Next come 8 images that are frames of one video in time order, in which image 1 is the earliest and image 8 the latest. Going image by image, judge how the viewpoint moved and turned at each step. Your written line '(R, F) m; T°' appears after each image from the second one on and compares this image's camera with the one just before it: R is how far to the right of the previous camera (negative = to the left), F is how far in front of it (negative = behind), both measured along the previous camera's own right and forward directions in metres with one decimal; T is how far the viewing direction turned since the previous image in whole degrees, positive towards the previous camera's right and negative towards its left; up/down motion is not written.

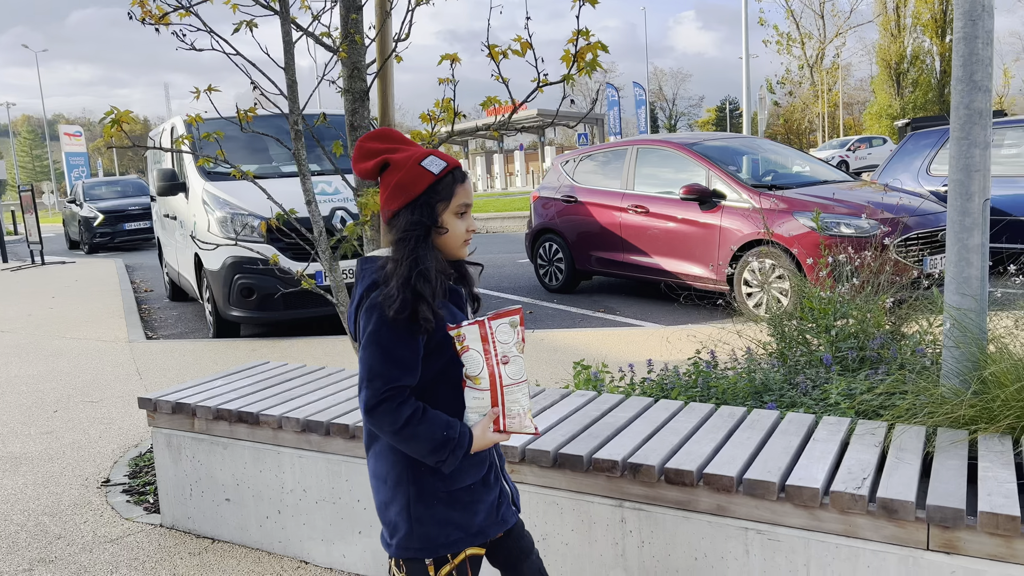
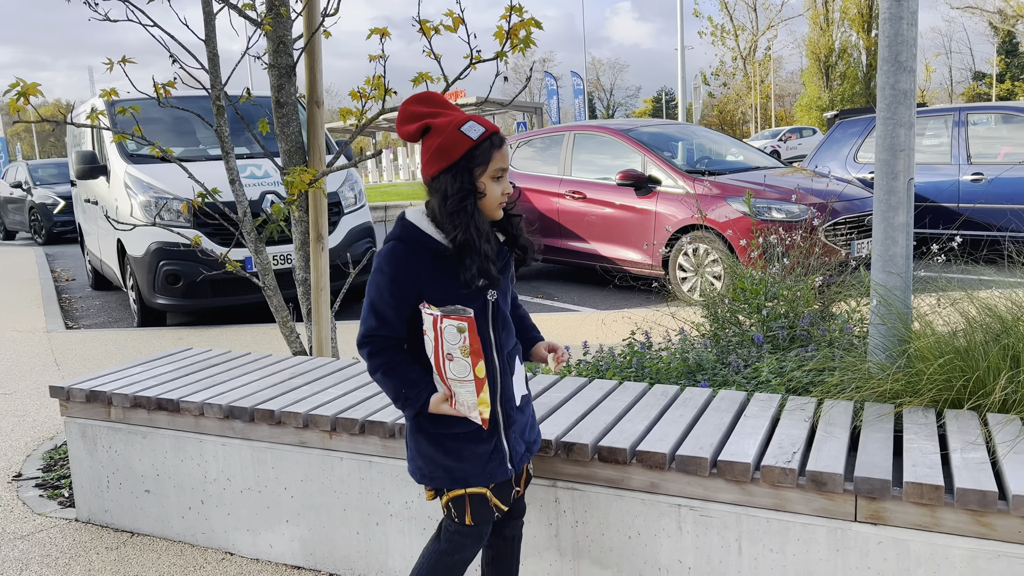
(0.0, +0.1) m; +4°
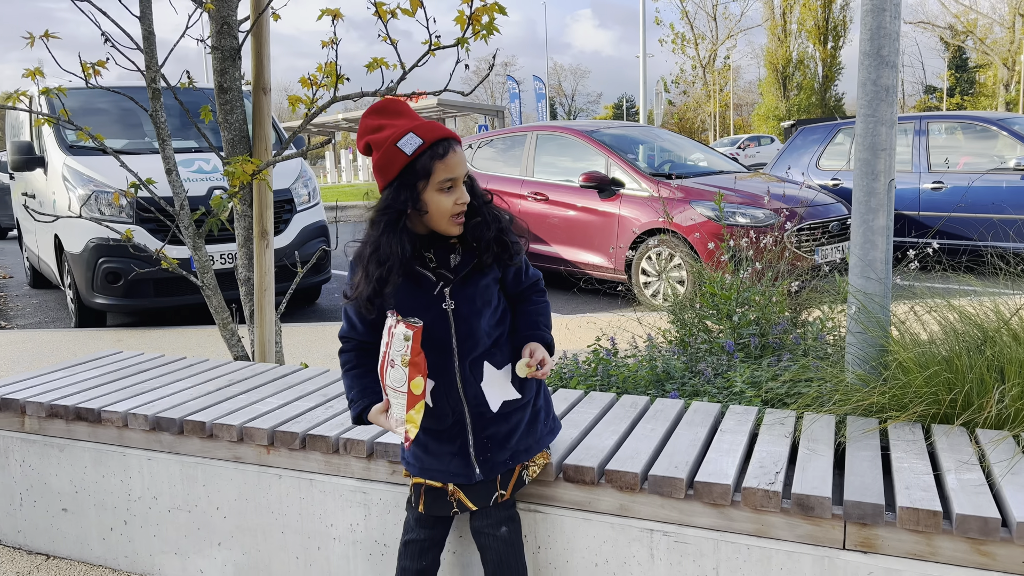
(0.0, +0.2) m; +3°
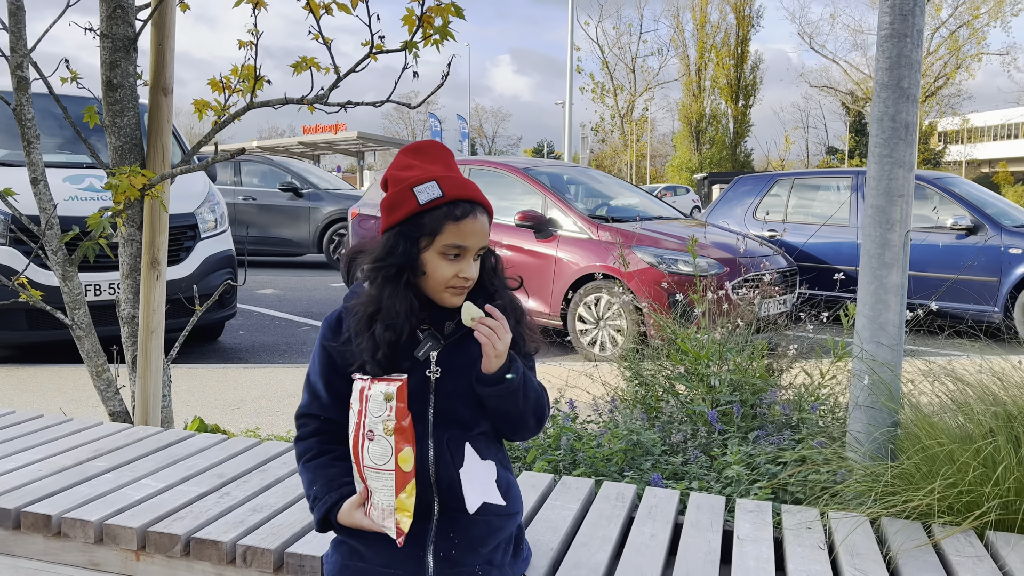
(-0.1, +0.6) m; +6°
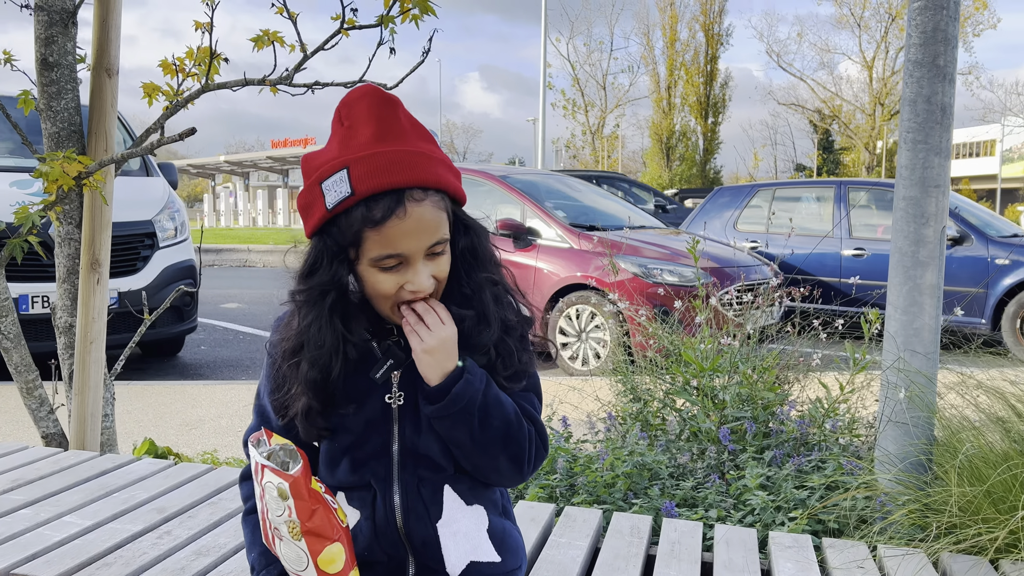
(-0.1, +0.3) m; +2°
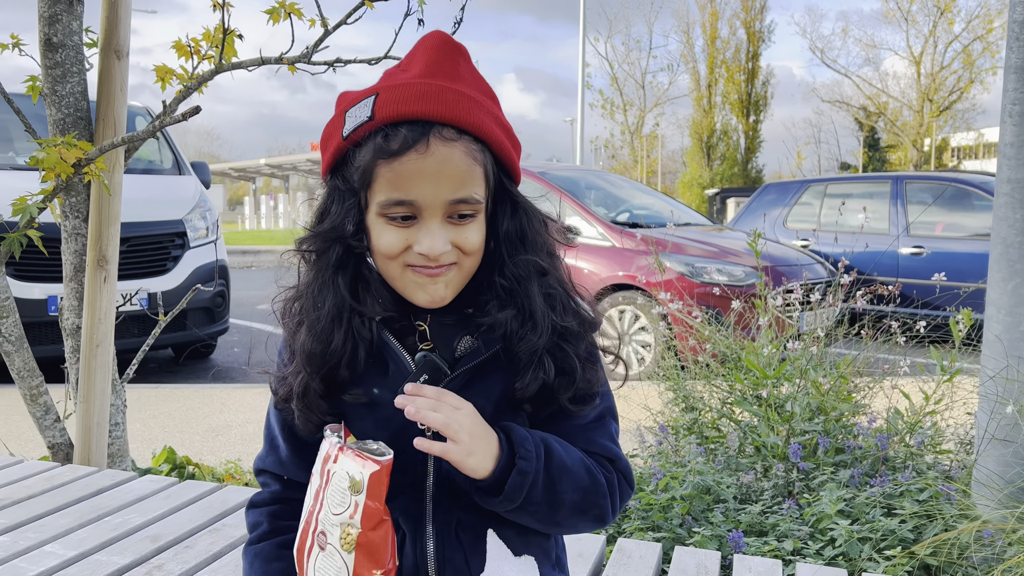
(0.0, +0.3) m; -3°
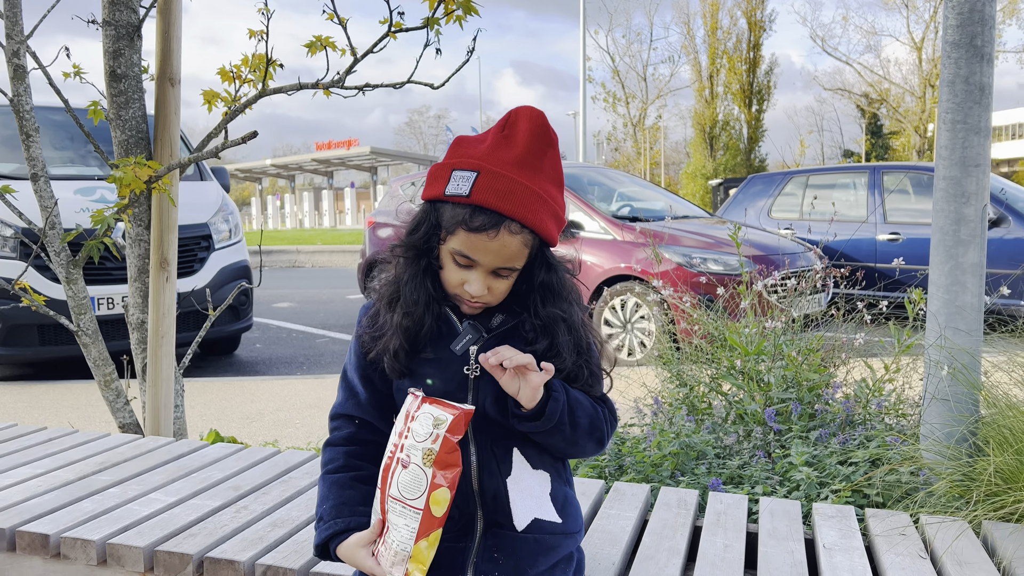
(0.0, -0.4) m; 0°
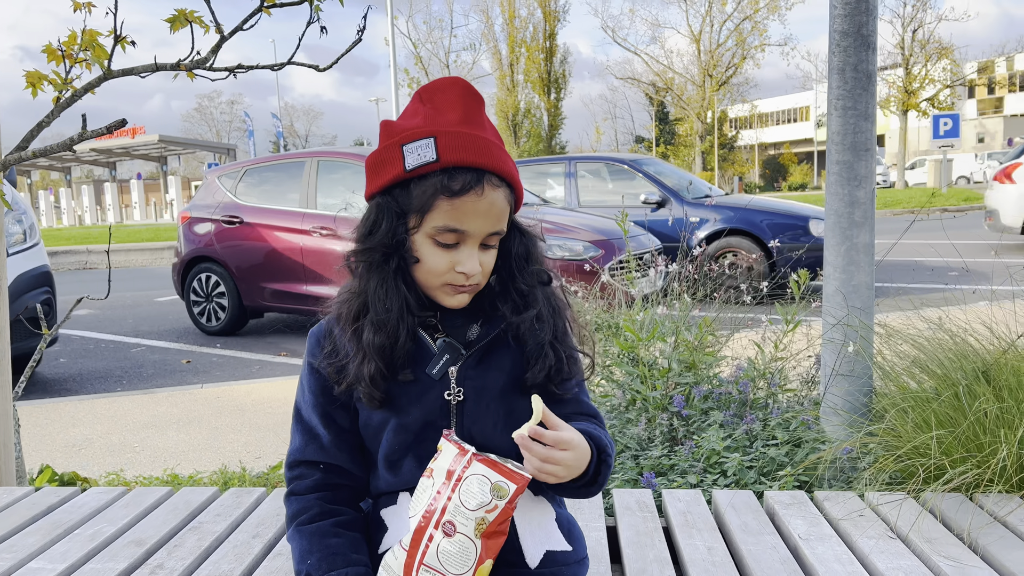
(-0.3, +0.2) m; +13°
